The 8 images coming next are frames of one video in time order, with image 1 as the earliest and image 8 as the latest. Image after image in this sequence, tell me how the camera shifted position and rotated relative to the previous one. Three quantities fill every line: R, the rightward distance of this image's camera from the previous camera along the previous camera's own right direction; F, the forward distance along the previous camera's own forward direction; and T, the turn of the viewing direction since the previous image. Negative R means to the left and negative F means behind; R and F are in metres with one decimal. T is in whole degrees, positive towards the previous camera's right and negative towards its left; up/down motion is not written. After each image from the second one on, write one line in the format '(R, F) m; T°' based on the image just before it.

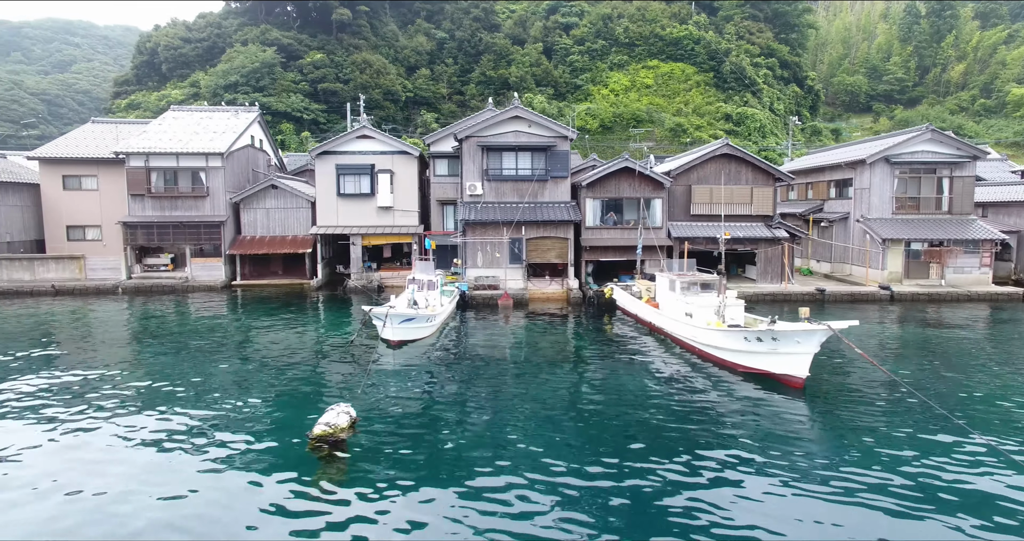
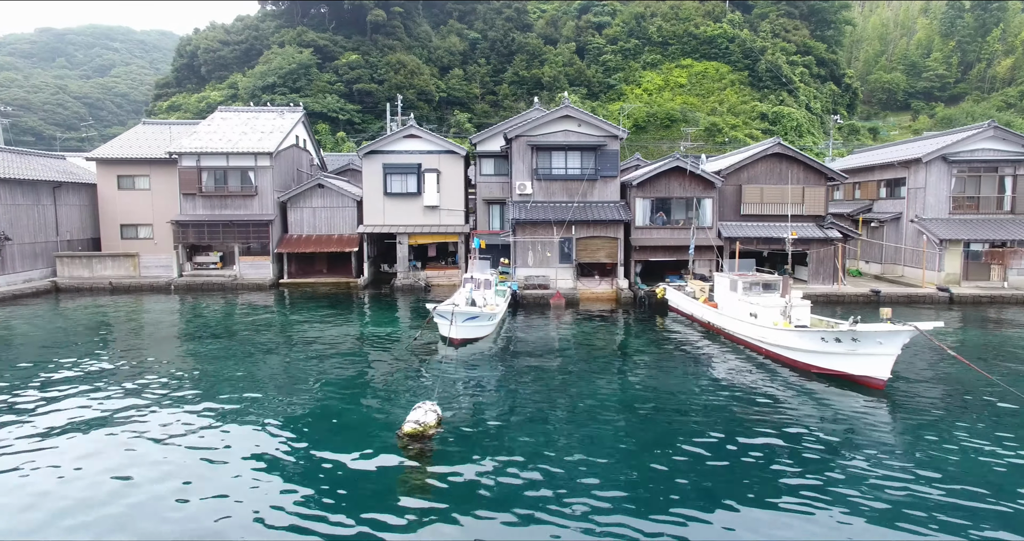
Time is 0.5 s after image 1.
(-1.0, 0.0) m; -2°
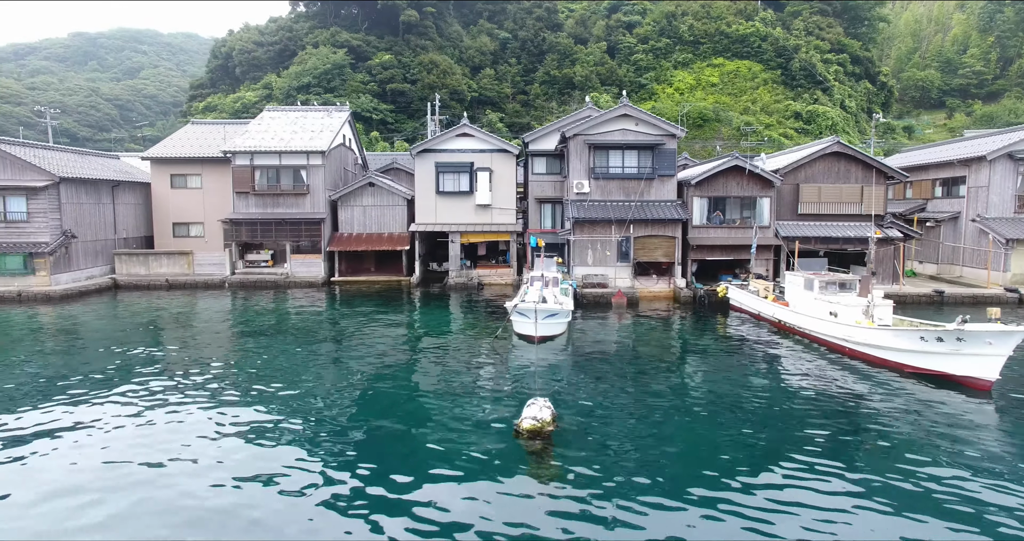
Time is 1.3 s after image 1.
(-1.5, 0.0) m; -1°
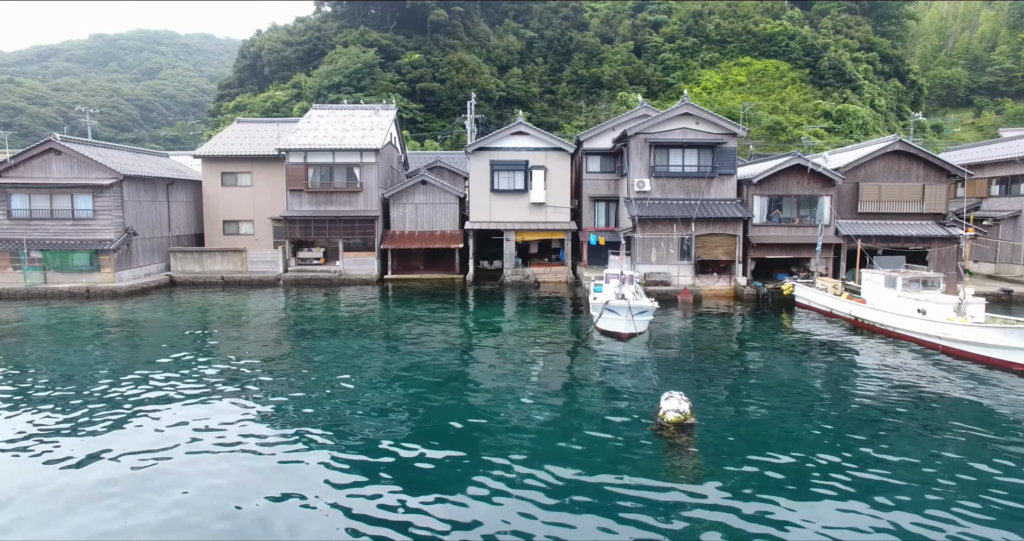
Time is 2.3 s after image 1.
(-1.9, -0.1) m; -1°
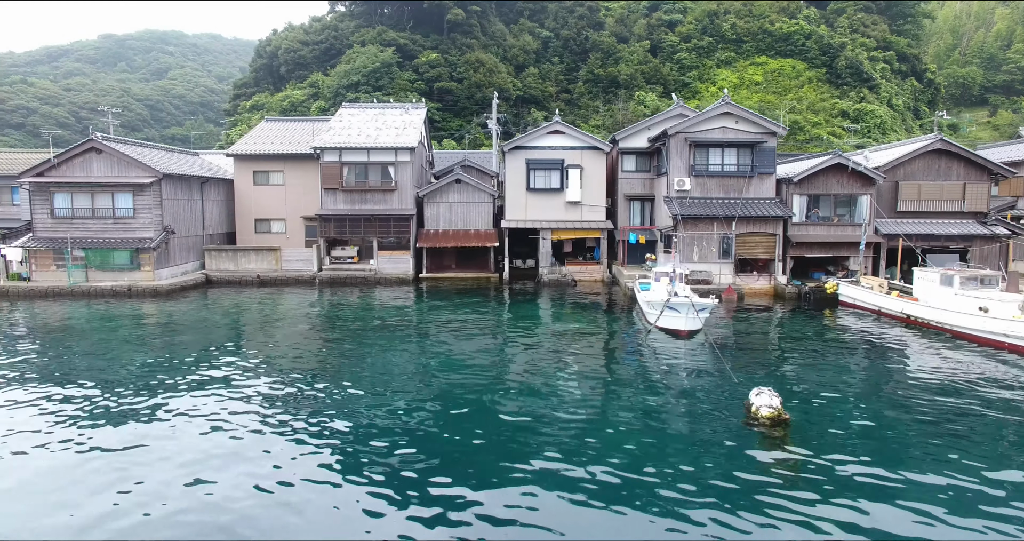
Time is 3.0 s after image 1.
(-1.4, 0.0) m; 0°
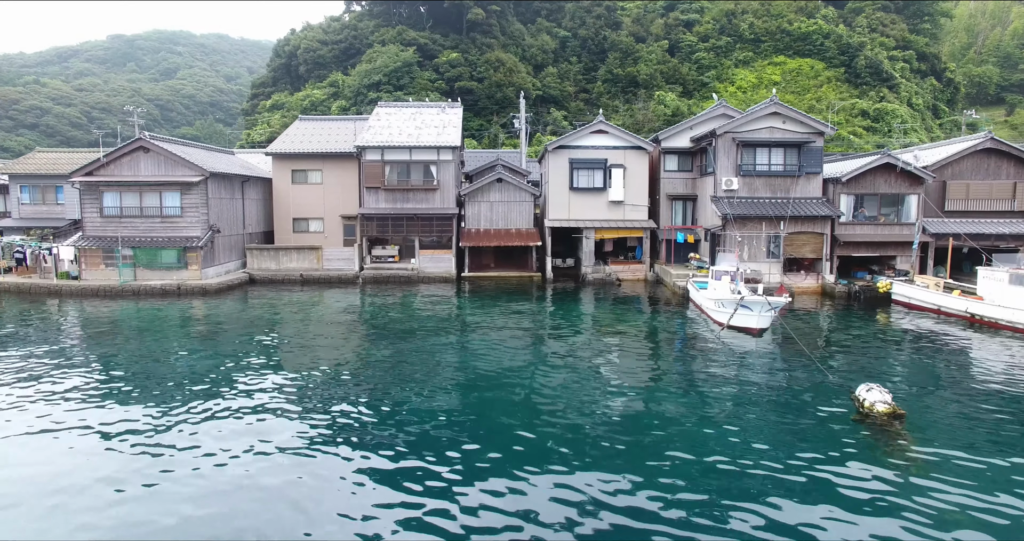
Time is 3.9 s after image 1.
(-1.8, 0.0) m; 0°
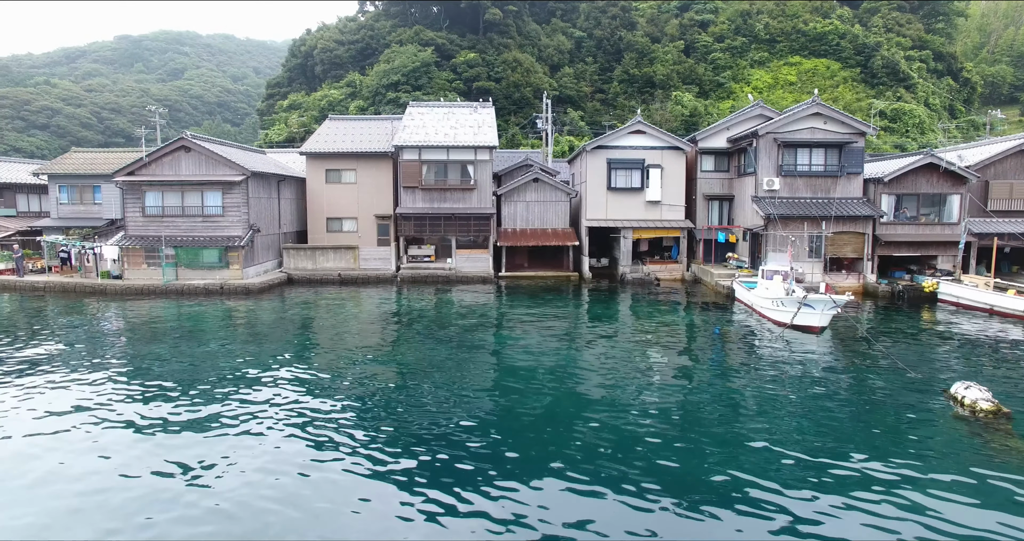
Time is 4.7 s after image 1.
(-1.6, 0.0) m; 0°
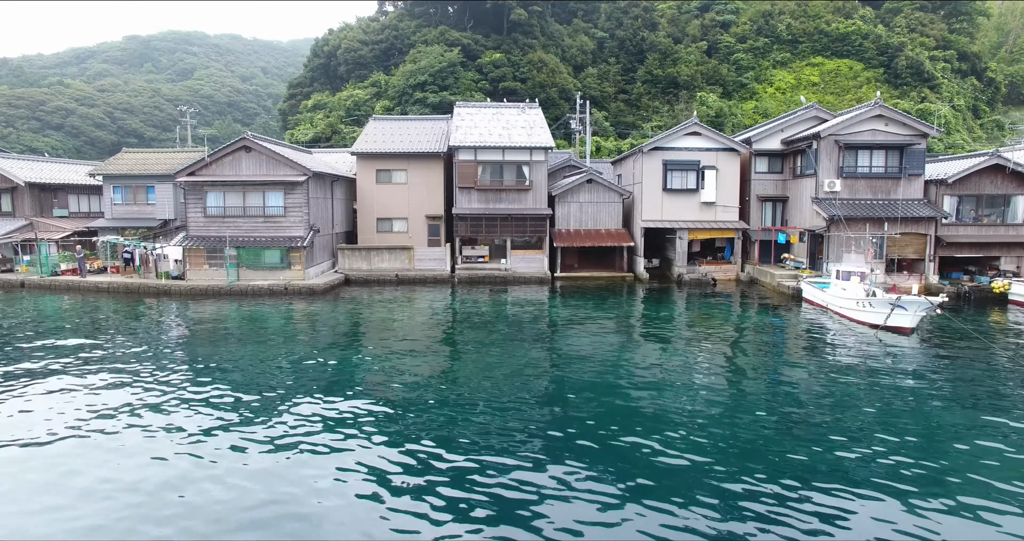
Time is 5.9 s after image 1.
(-2.4, 0.0) m; 0°
